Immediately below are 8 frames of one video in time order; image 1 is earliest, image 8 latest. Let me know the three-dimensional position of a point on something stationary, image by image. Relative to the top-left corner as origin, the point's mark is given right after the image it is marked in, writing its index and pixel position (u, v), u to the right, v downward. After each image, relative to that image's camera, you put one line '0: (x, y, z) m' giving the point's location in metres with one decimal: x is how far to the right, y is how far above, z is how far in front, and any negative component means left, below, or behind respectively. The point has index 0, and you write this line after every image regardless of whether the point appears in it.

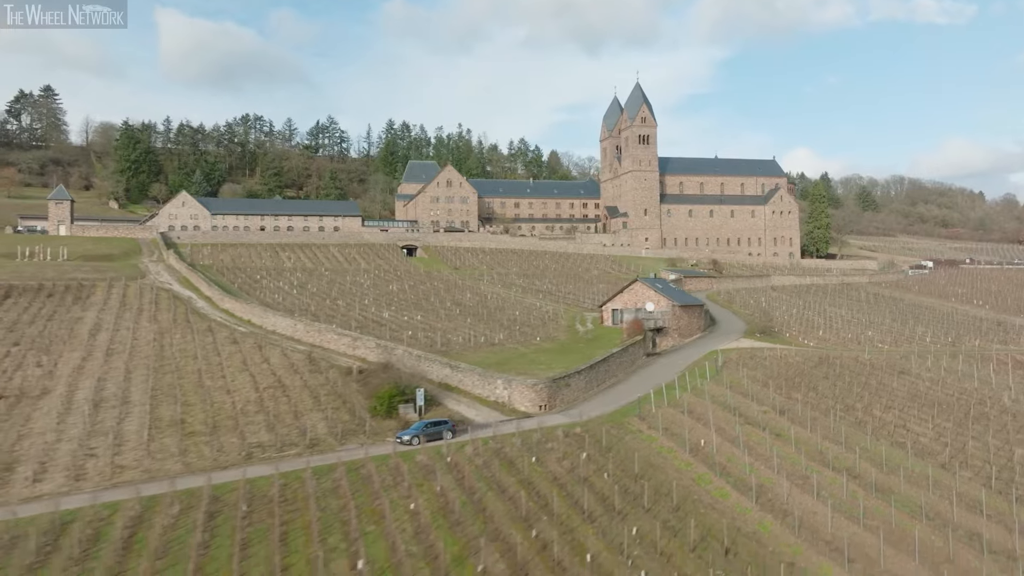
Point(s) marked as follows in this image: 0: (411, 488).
0: (-5.0, -10.1, +18.1) m
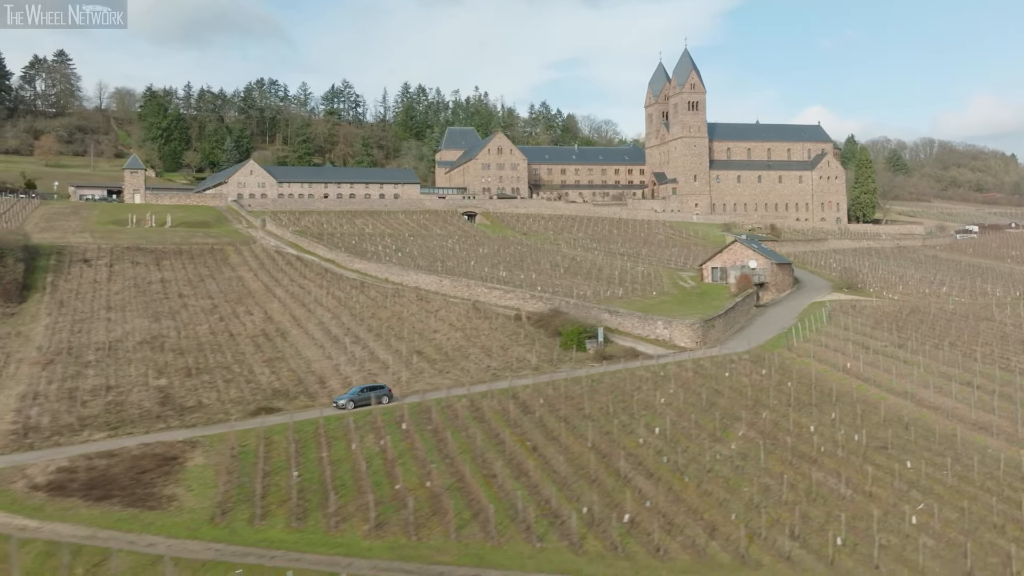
0: (+9.7, -7.0, +24.5) m
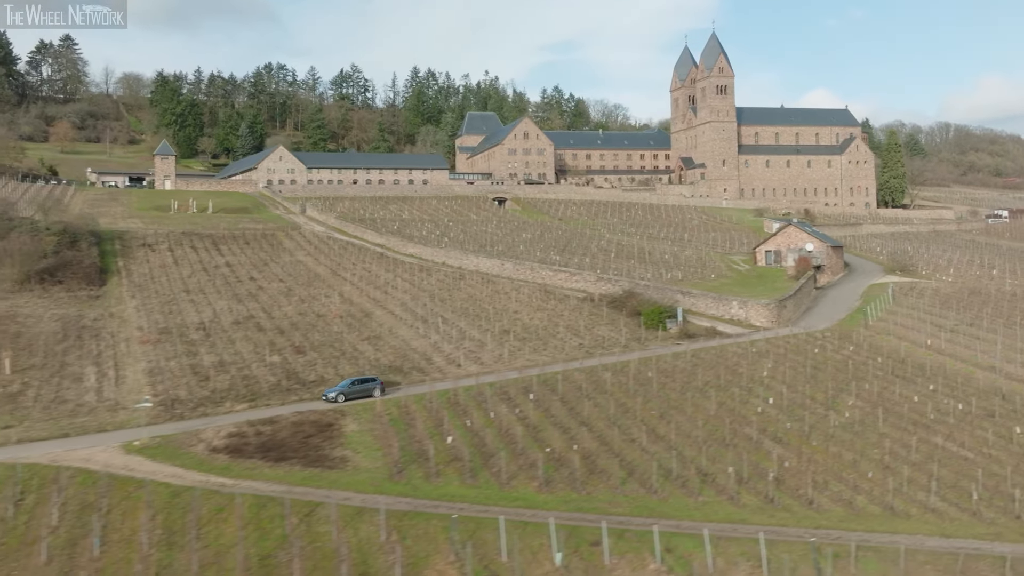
0: (+17.5, -5.6, +25.8) m
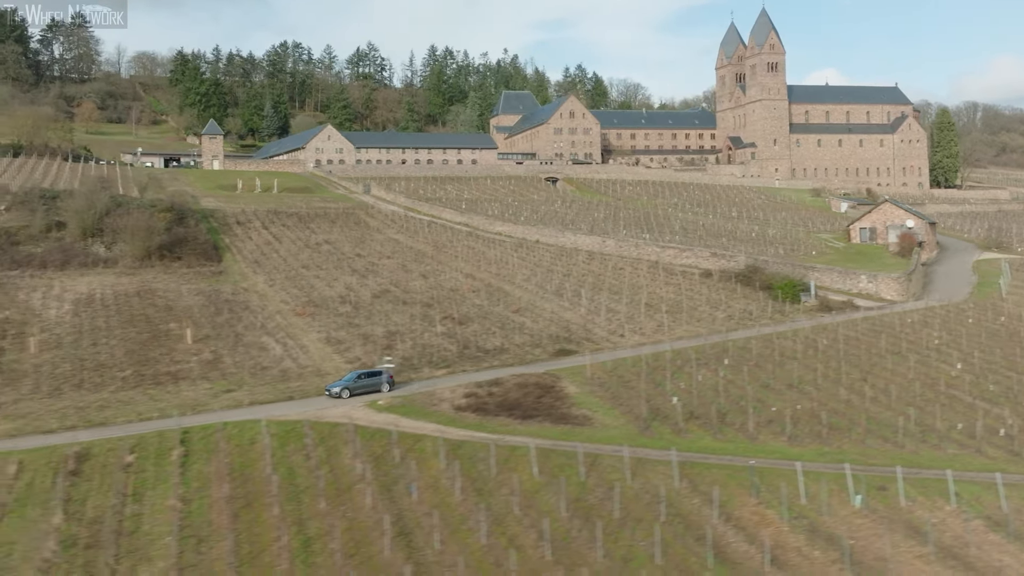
0: (+30.7, -3.5, +26.6) m
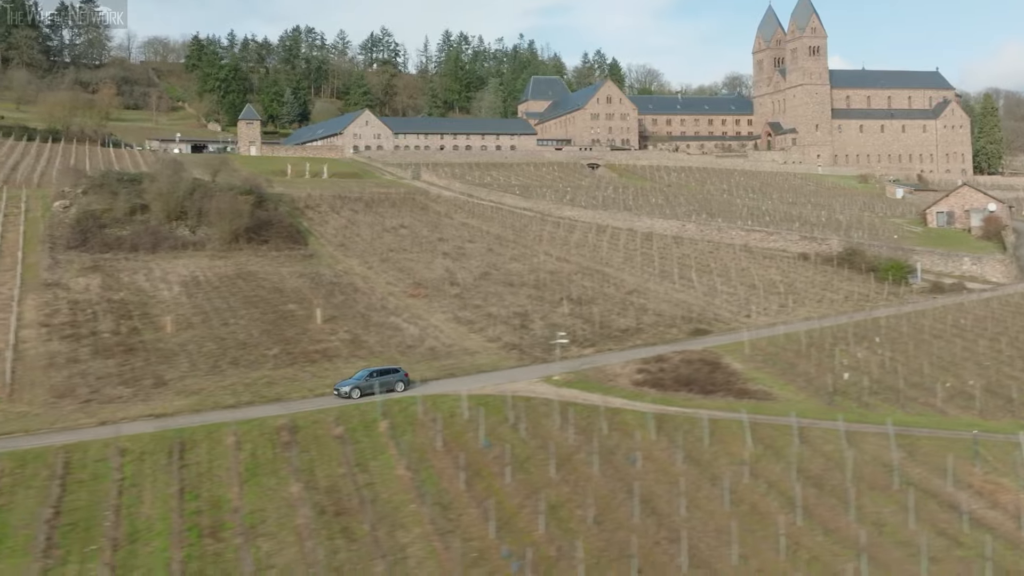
0: (+41.1, -2.0, +26.7) m
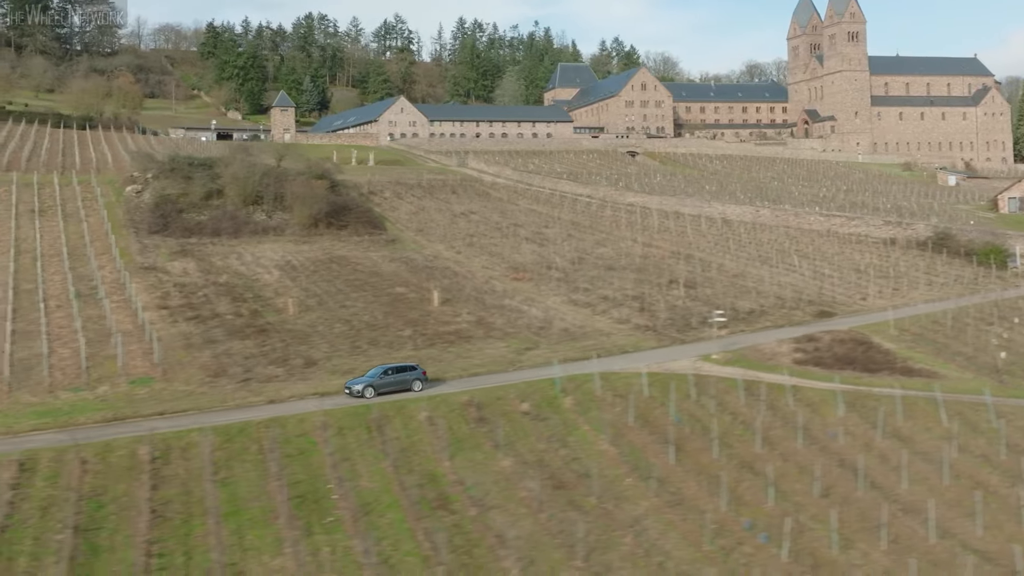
0: (+50.6, -0.6, +26.5) m
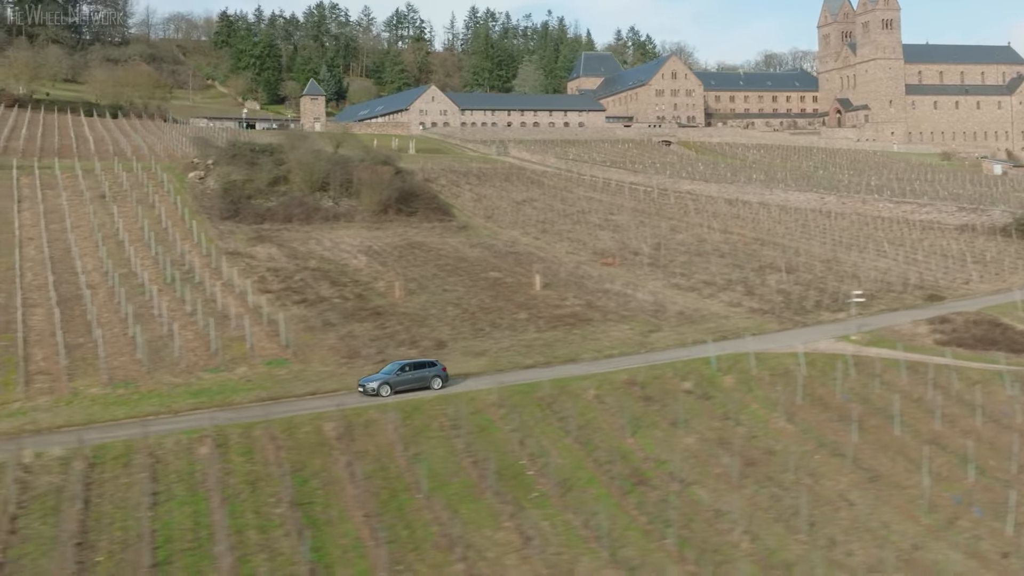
0: (+58.9, +0.6, +26.3) m
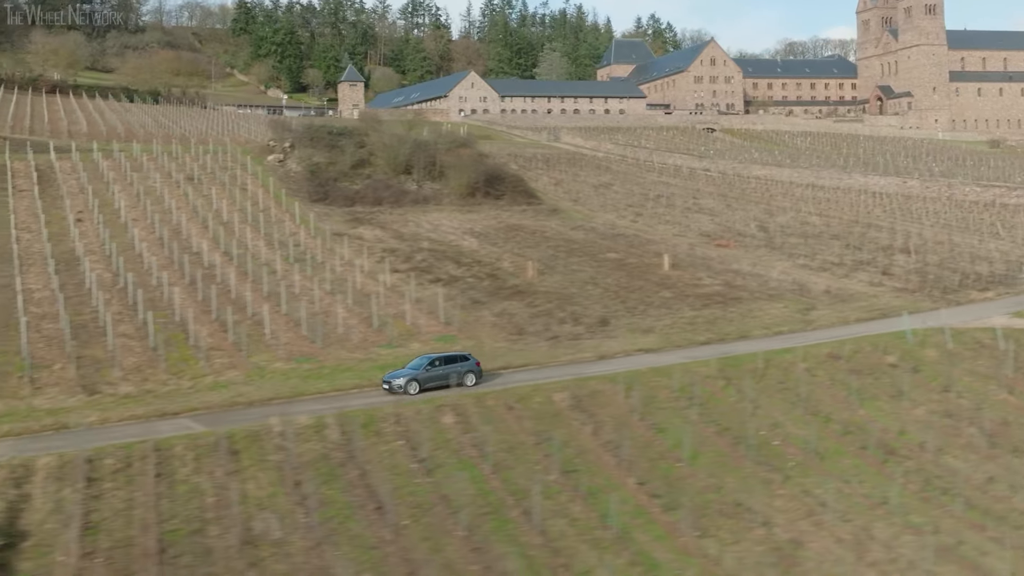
0: (+69.2, +2.1, +26.0) m
